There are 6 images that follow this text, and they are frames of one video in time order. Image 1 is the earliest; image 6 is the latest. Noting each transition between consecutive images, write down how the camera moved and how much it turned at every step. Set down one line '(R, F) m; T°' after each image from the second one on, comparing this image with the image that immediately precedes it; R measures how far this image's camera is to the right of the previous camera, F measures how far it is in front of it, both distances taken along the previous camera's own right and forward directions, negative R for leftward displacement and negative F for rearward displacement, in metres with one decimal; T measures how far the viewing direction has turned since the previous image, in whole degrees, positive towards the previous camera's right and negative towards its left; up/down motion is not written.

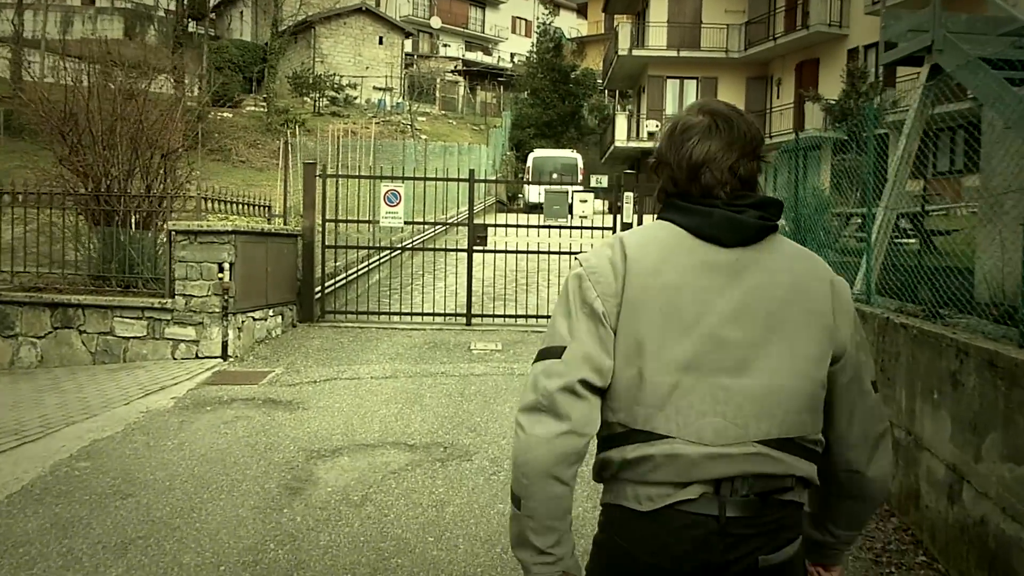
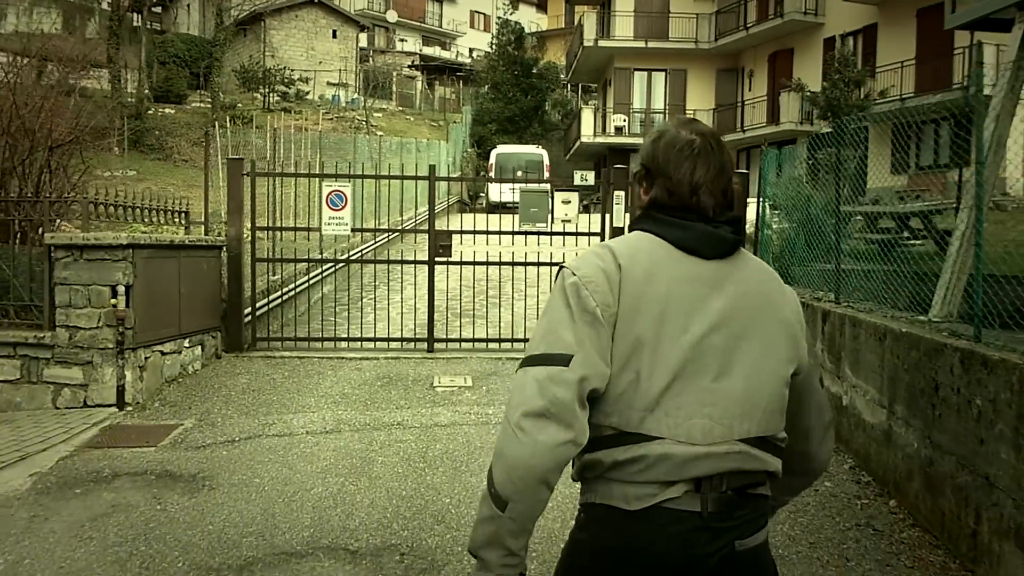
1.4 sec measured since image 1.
(-0.1, +1.7) m; +3°
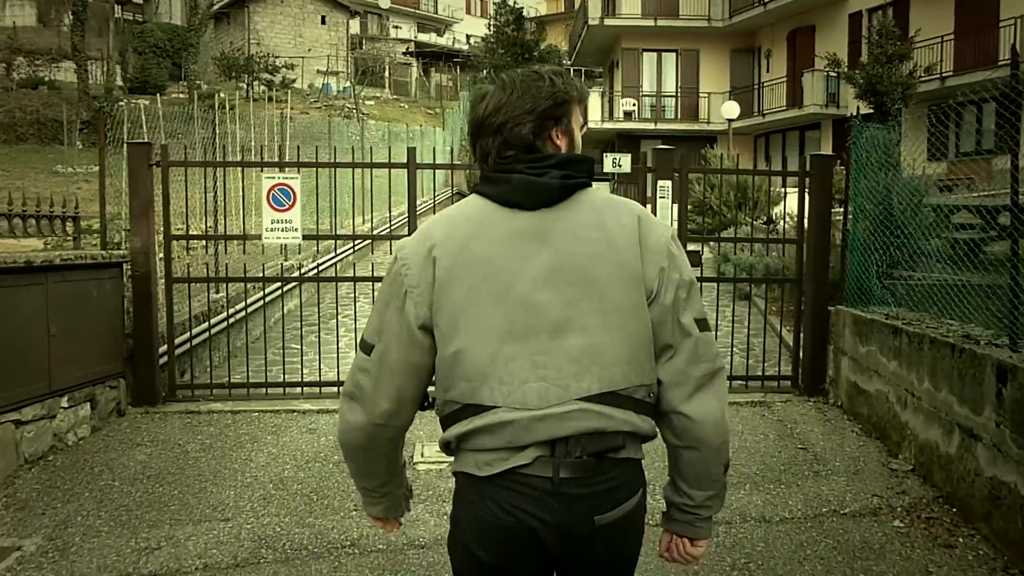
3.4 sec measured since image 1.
(0.0, +2.2) m; 0°
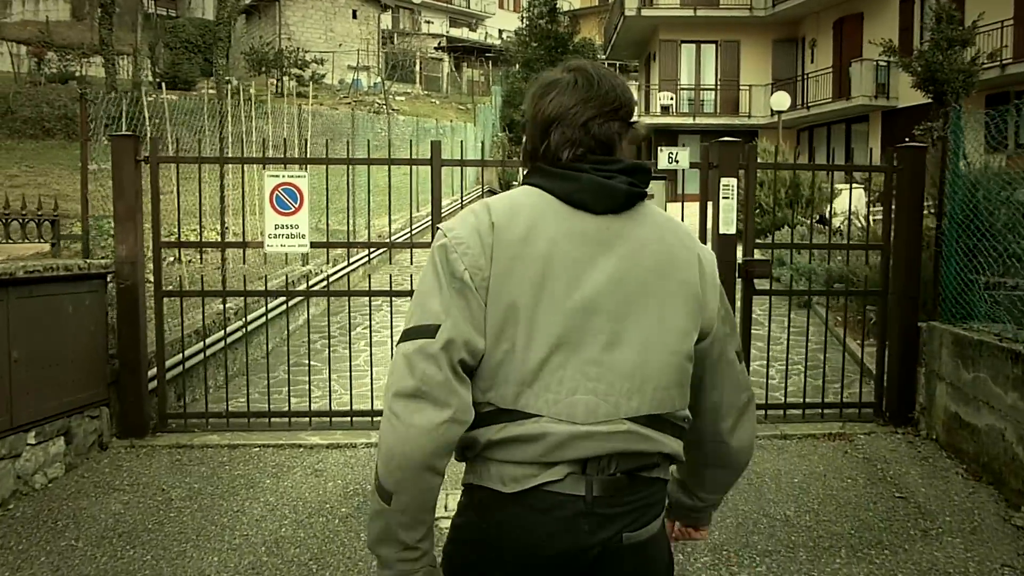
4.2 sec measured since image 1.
(-0.1, +0.9) m; -2°
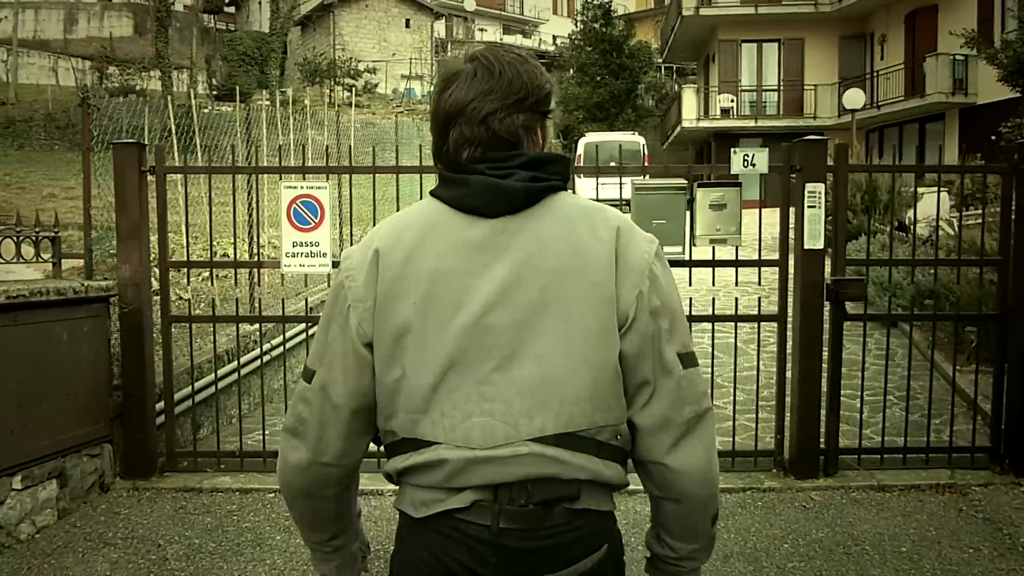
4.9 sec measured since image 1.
(+0.1, +0.7) m; -4°
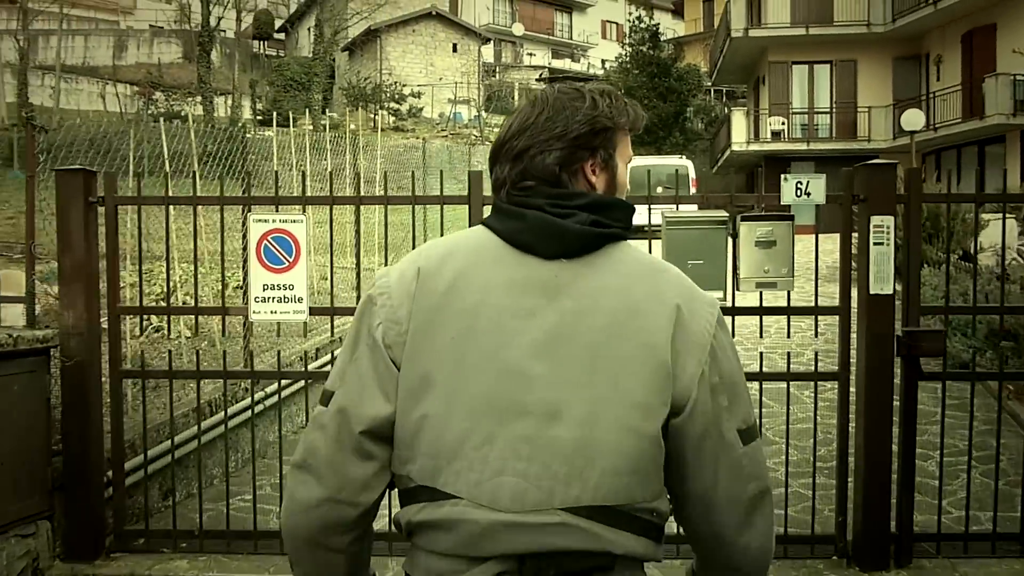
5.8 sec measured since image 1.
(+0.2, +0.8) m; -3°
